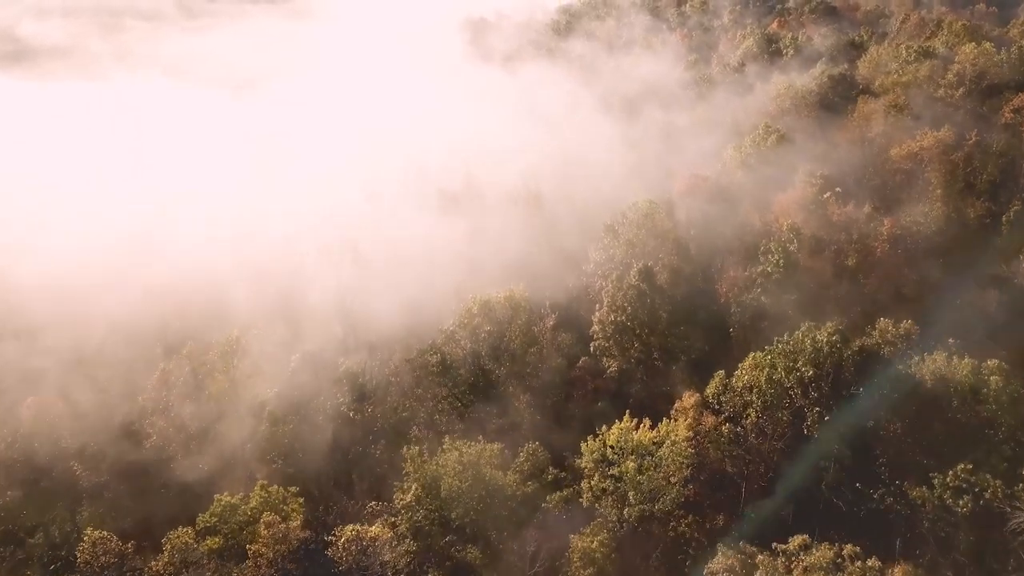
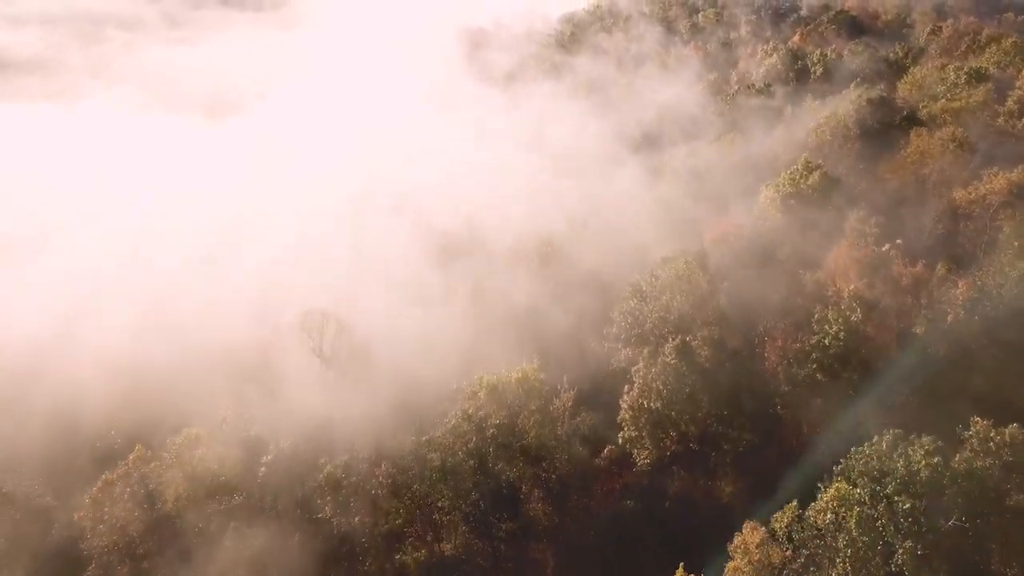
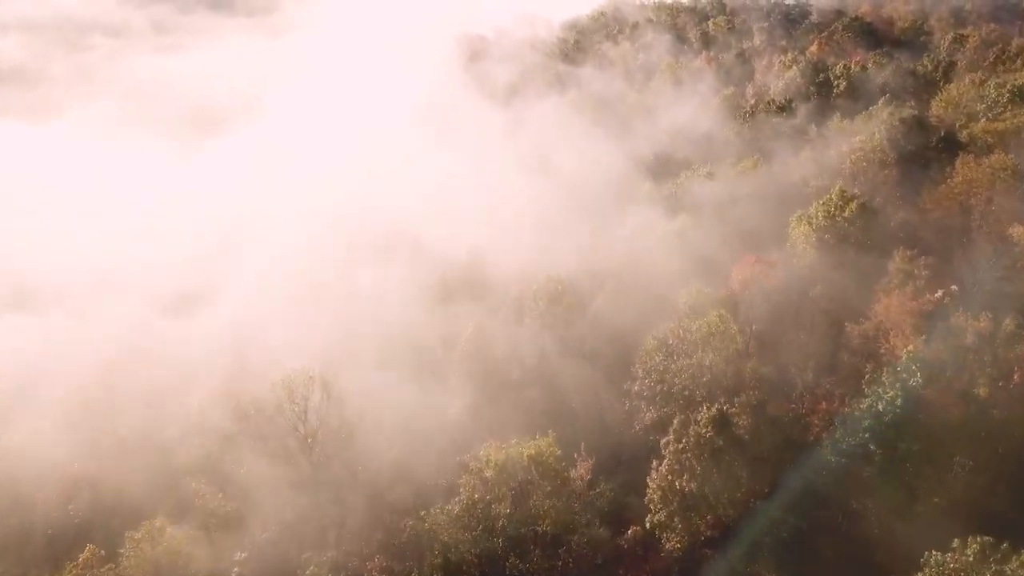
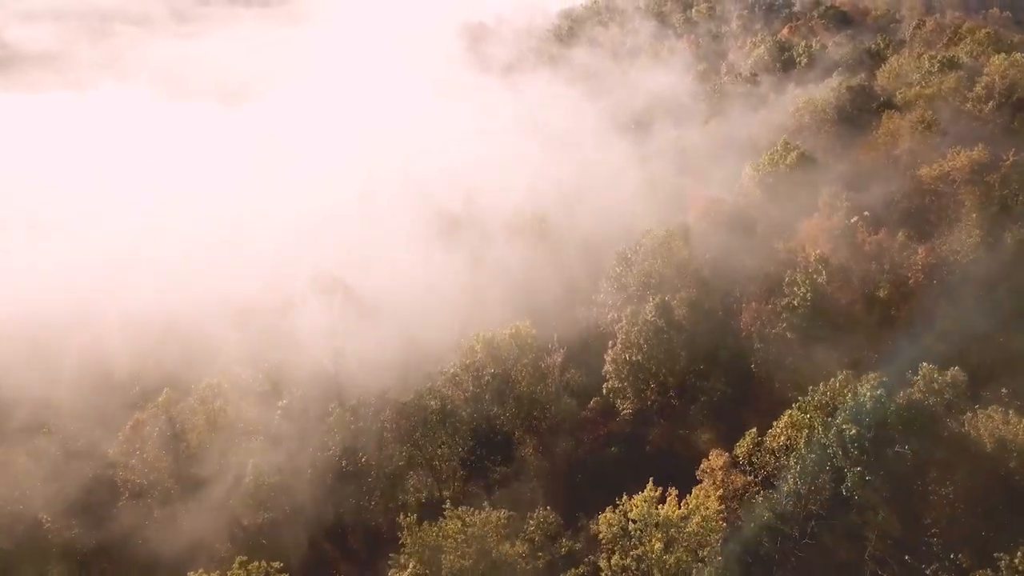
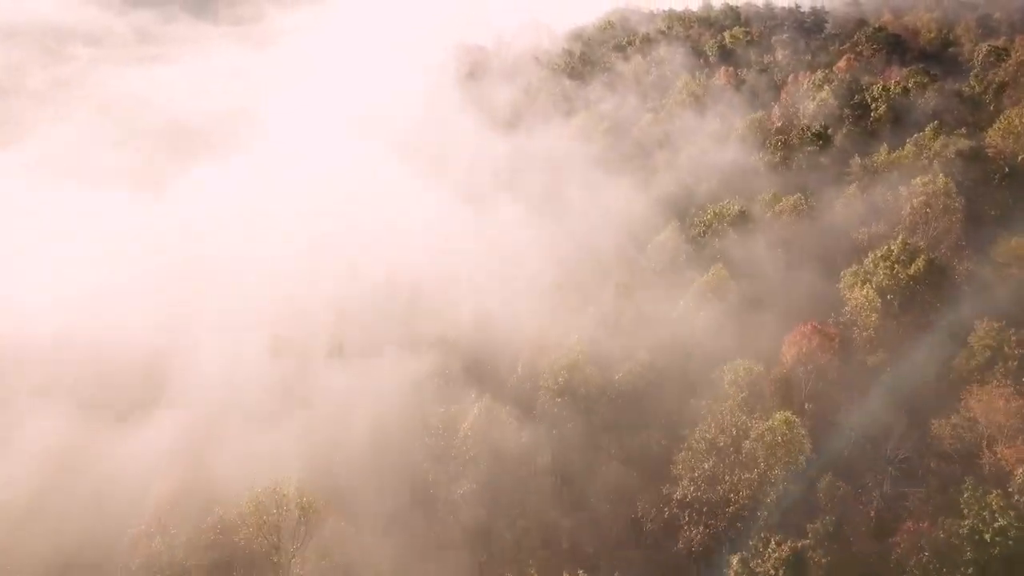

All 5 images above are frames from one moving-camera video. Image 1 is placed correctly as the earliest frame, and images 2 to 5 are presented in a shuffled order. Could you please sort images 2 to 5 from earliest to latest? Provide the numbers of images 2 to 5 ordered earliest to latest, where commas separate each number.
4, 2, 3, 5
